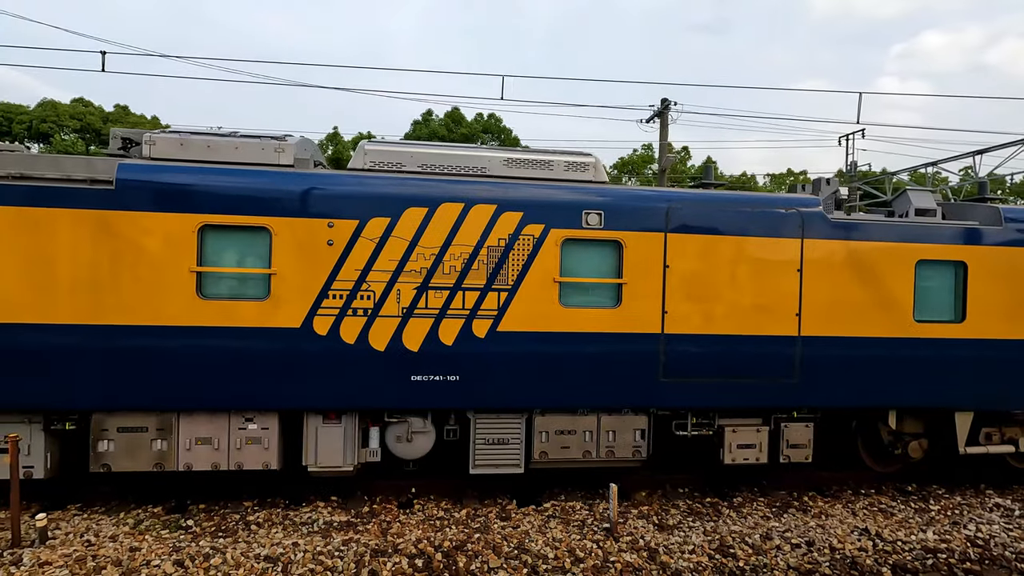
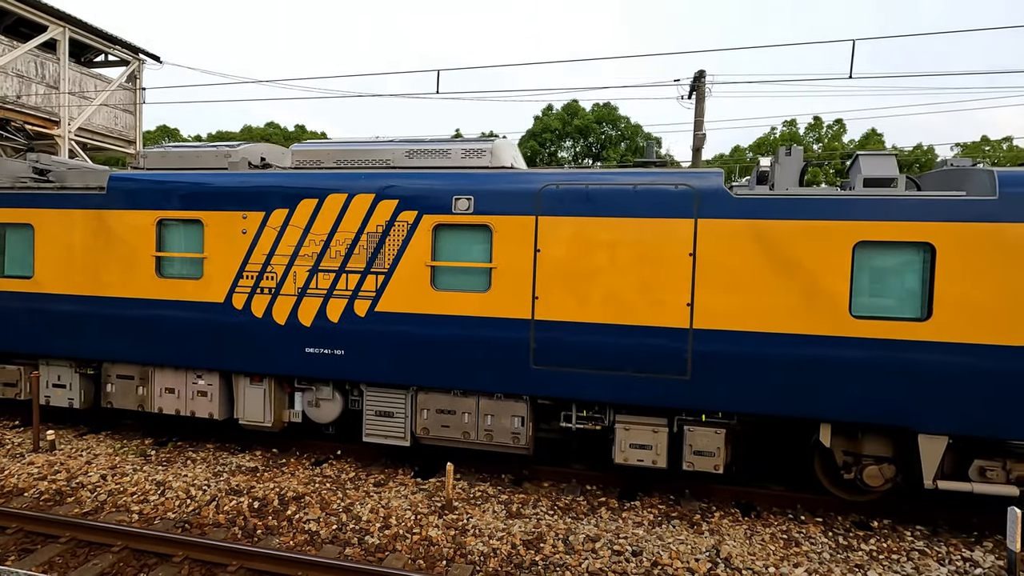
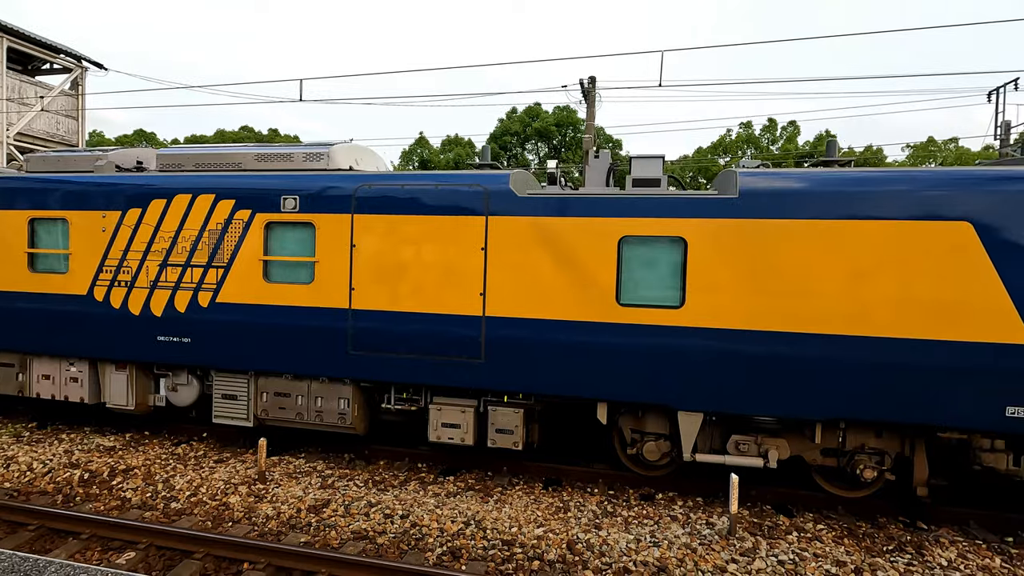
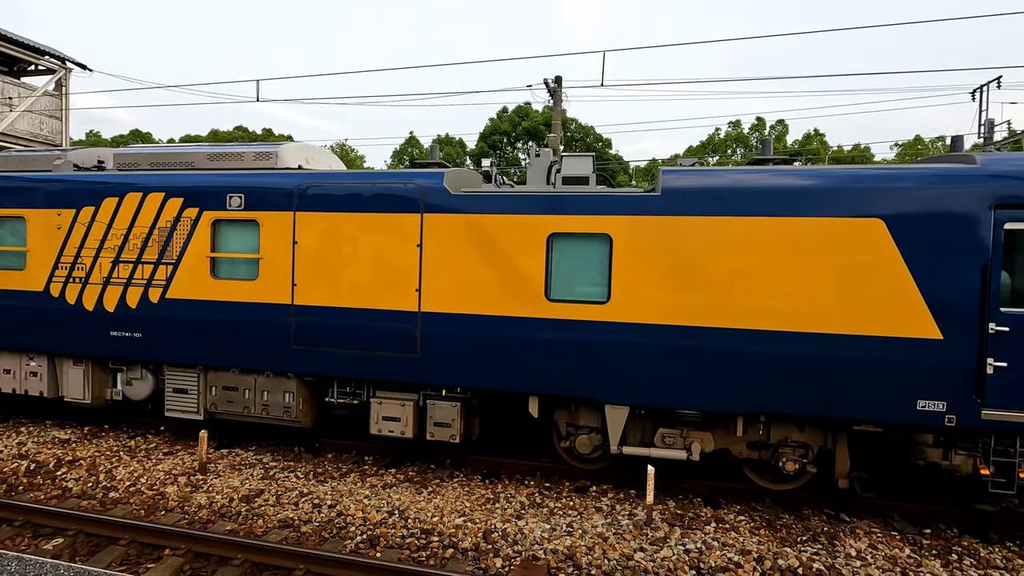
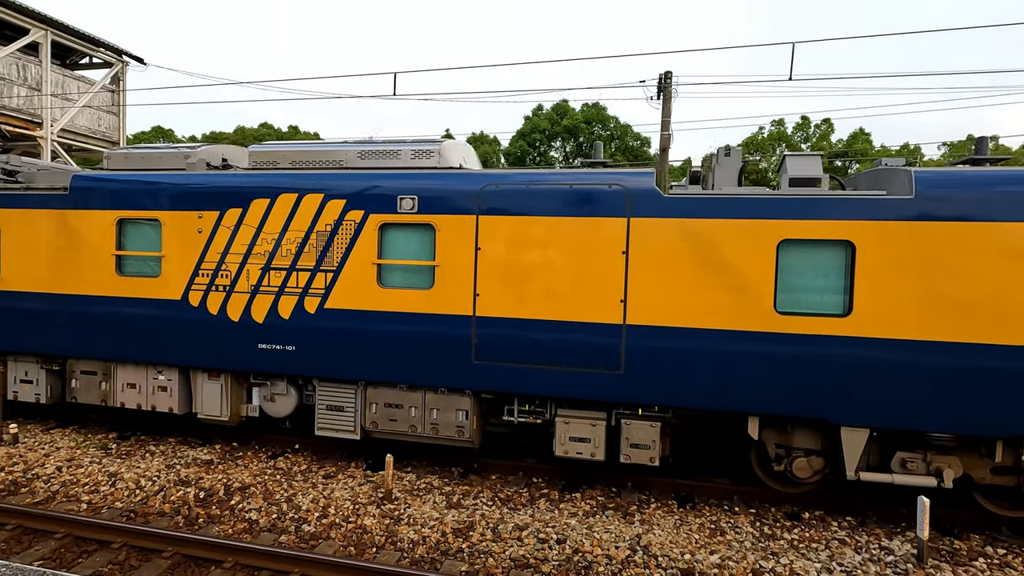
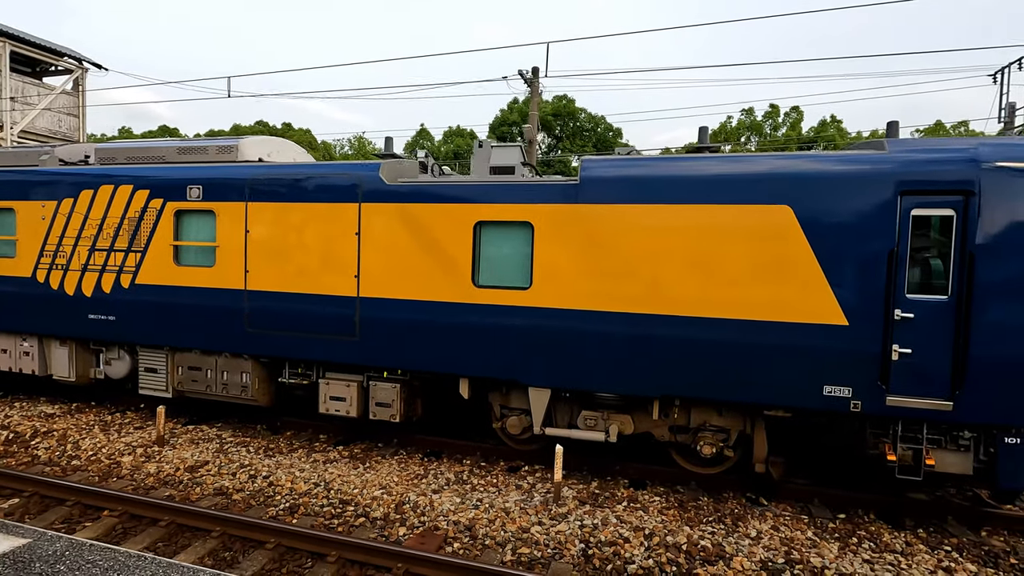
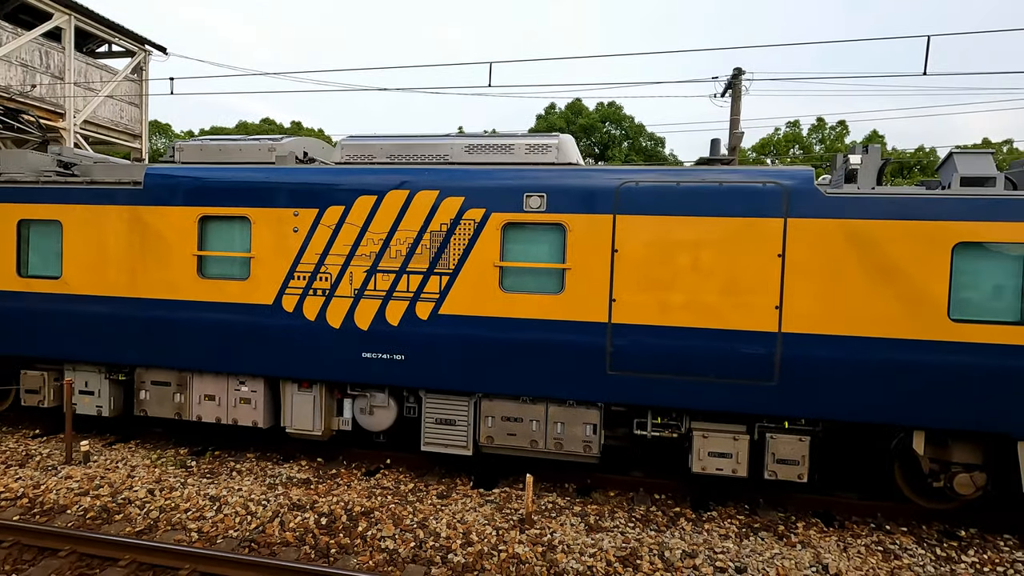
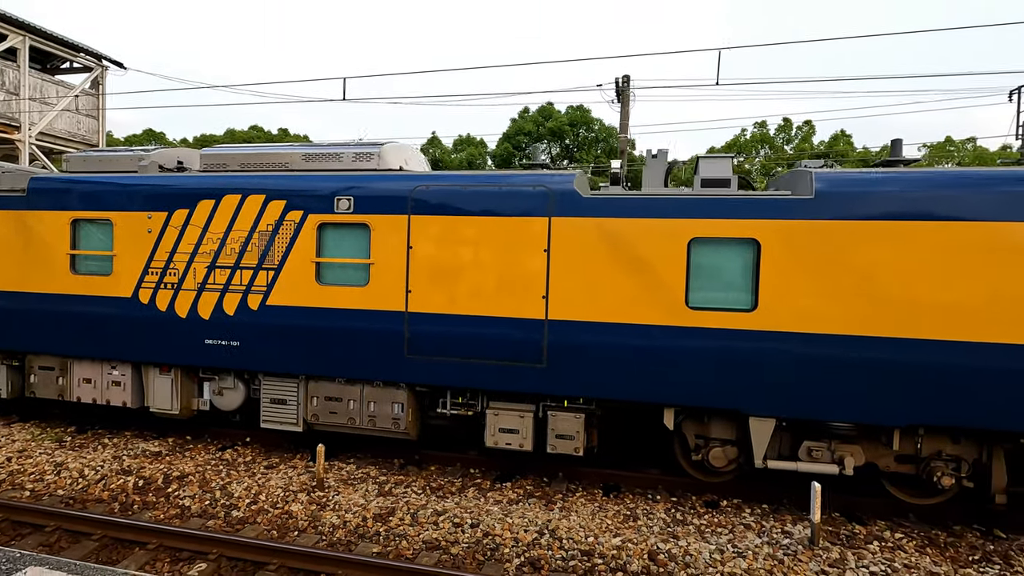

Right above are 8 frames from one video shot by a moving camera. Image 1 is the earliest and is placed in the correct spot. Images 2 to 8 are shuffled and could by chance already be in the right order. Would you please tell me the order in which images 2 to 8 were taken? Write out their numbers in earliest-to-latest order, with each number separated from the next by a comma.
7, 2, 5, 8, 3, 4, 6
